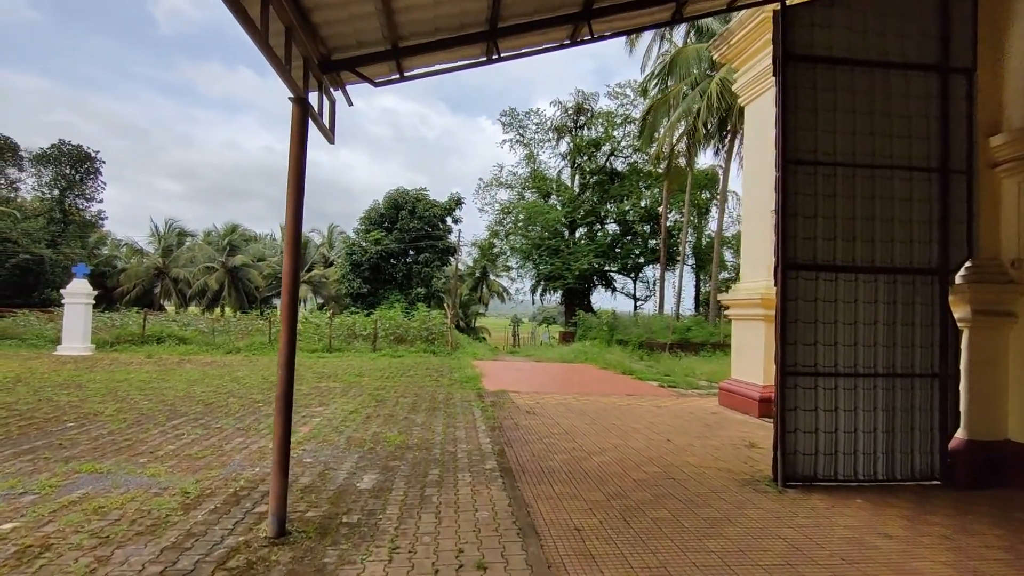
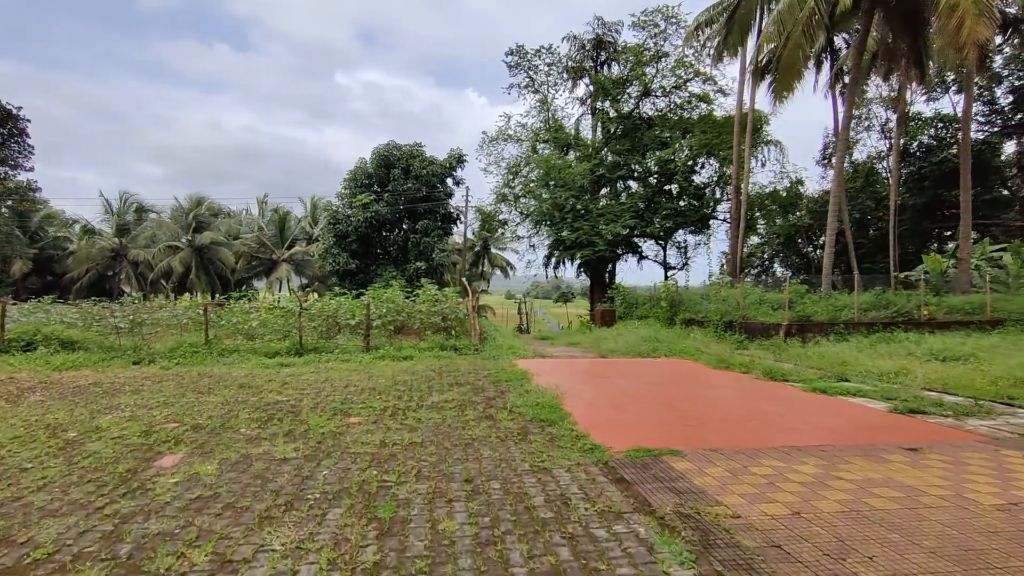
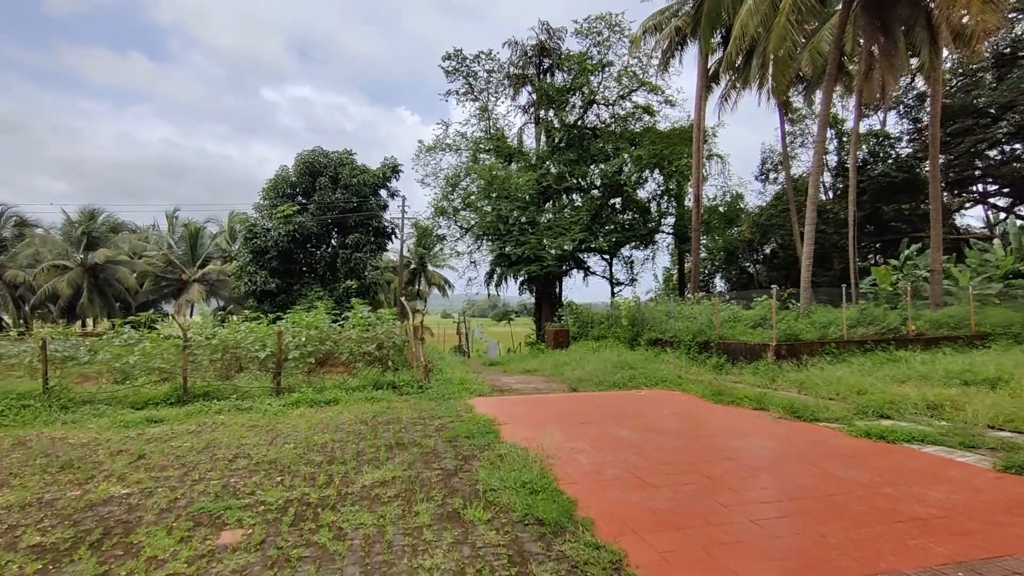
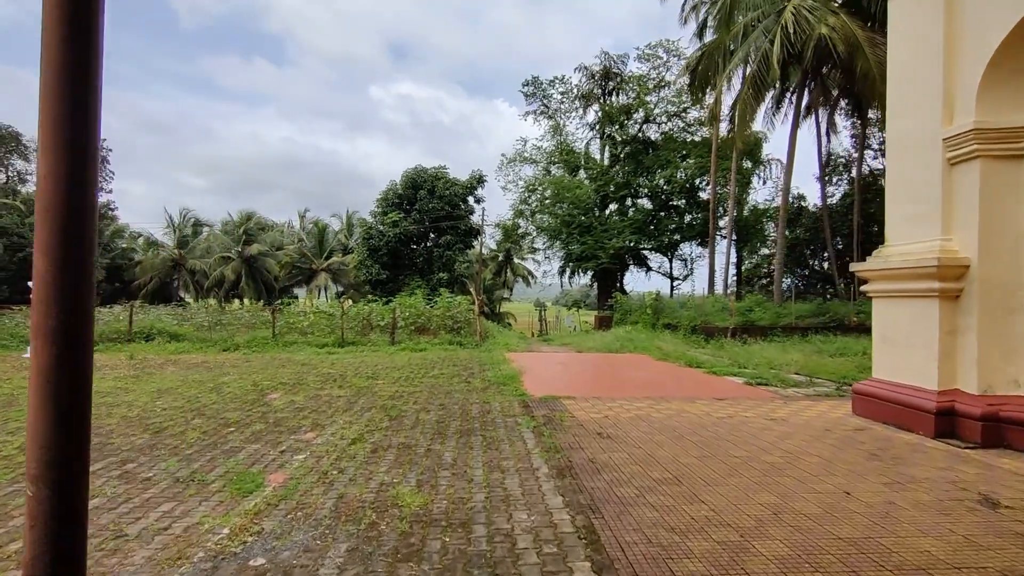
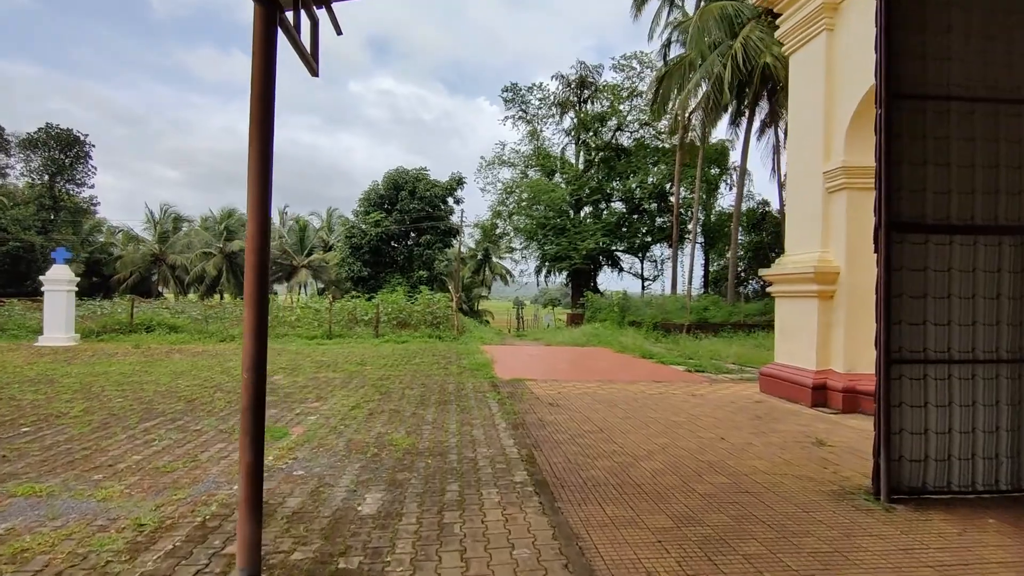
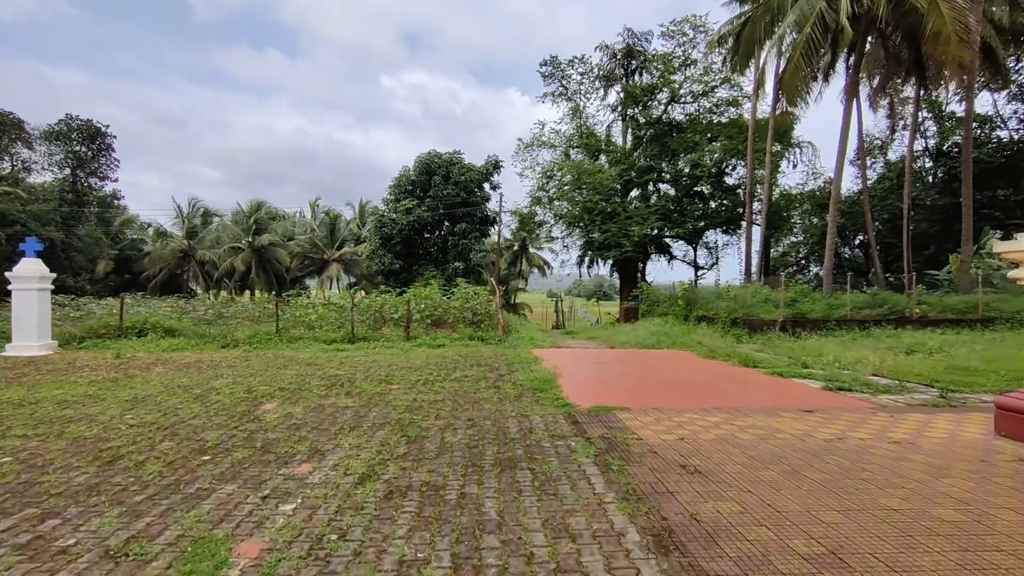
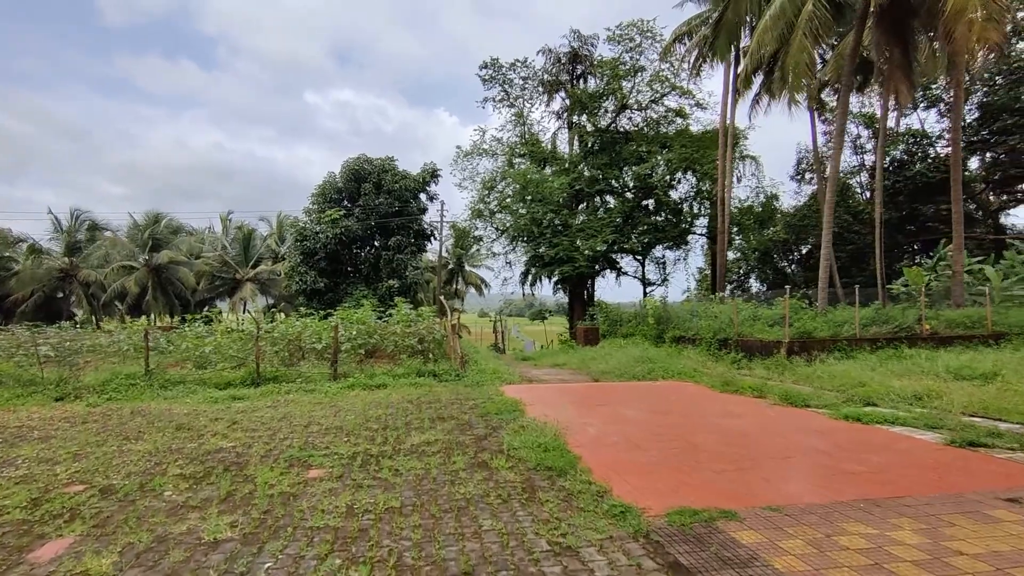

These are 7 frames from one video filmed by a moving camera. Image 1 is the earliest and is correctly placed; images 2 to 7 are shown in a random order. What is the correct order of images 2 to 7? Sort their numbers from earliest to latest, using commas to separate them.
5, 4, 6, 2, 7, 3
